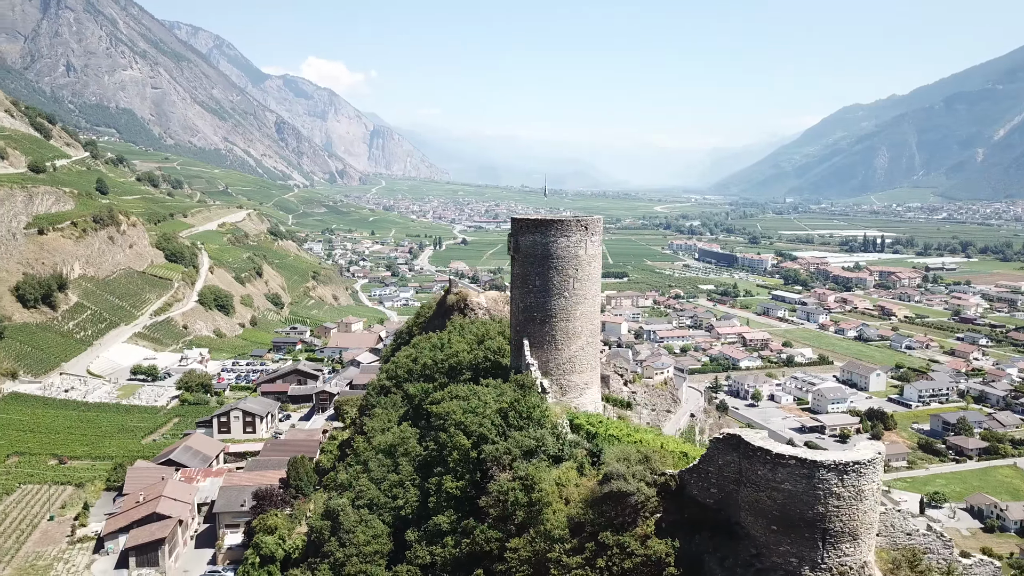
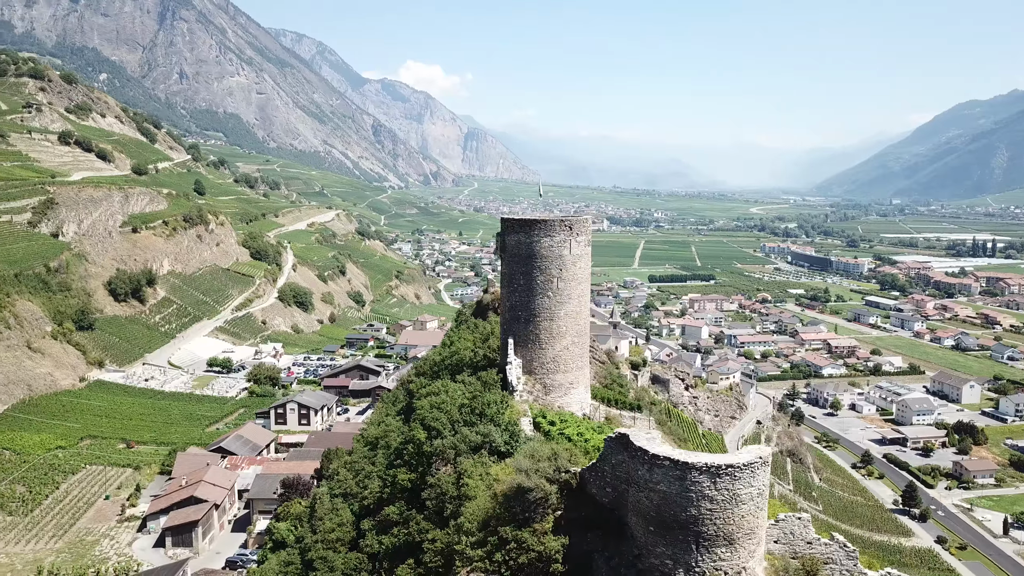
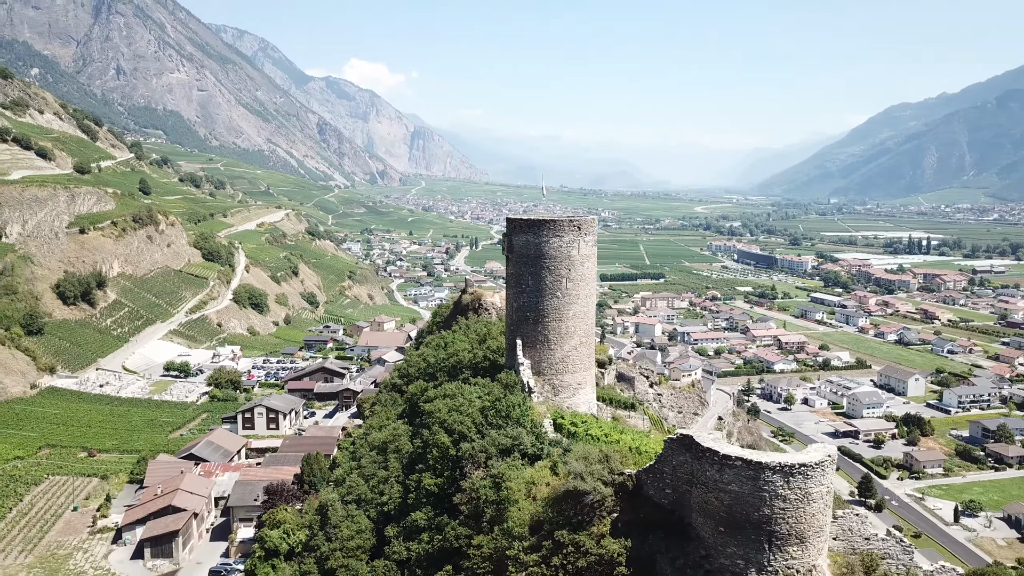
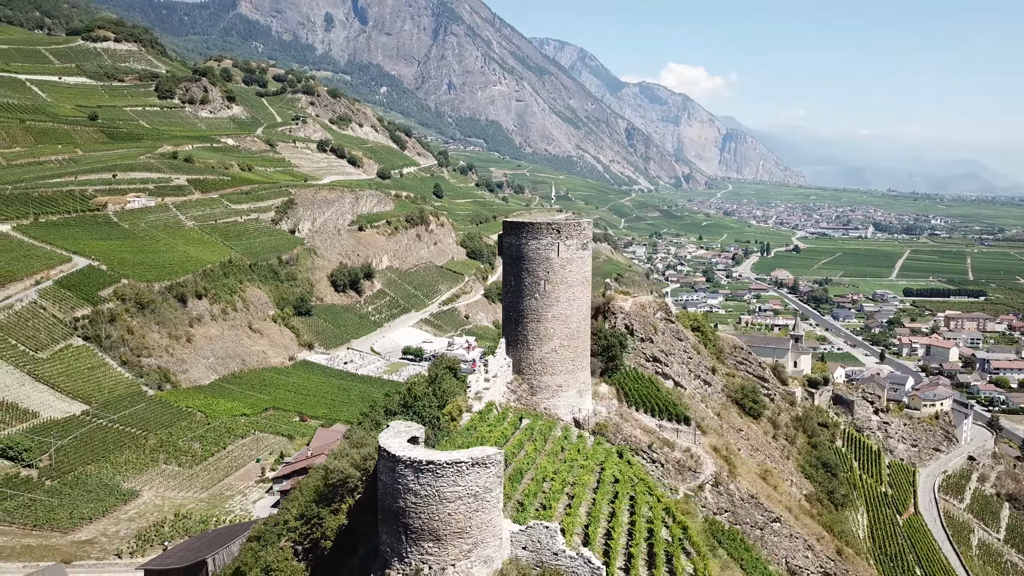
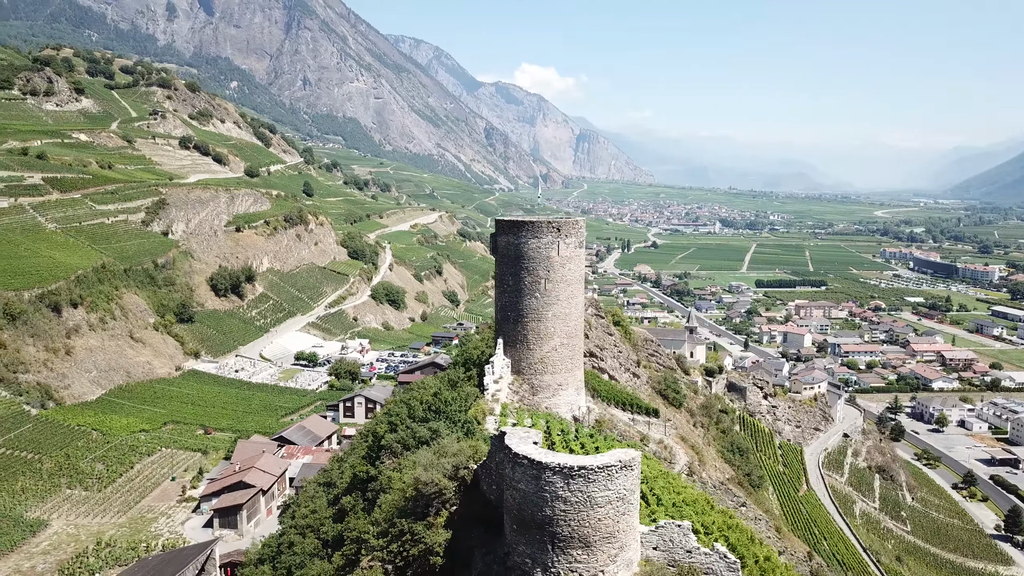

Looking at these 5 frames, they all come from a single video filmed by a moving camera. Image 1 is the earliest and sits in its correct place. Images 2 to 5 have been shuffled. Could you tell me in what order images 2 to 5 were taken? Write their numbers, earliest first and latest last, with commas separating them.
3, 2, 5, 4
